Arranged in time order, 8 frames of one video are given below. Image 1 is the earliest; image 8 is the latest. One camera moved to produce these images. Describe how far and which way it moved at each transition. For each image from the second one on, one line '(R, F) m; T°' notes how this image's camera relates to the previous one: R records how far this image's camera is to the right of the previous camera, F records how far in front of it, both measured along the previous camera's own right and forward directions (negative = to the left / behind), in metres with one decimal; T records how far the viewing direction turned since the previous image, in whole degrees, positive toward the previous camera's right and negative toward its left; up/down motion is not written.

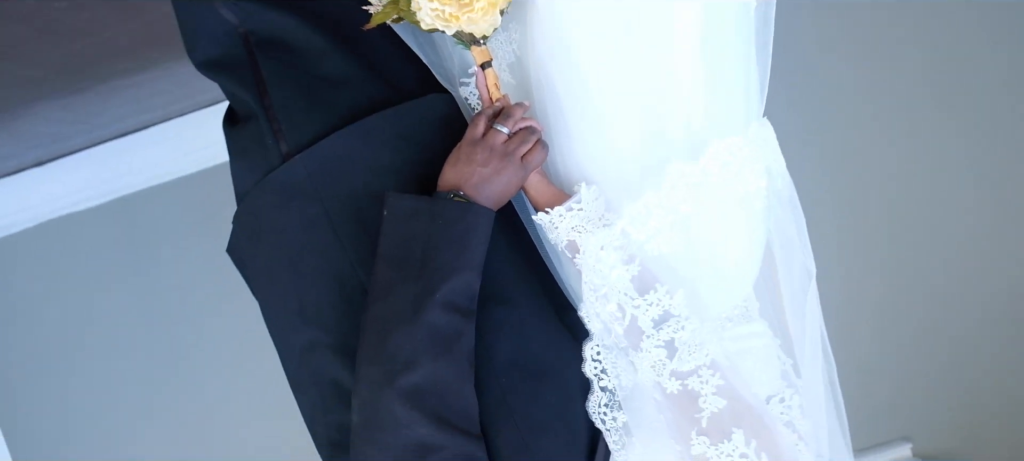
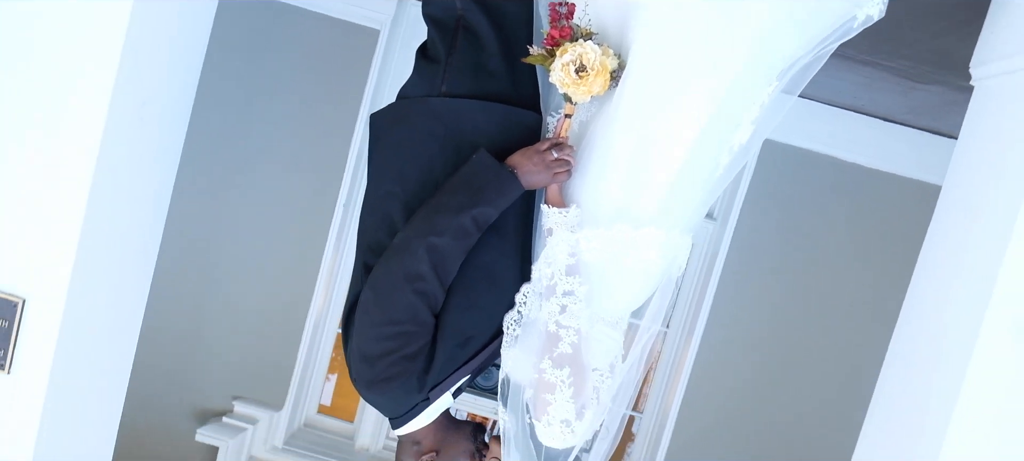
(0.0, -0.5) m; +1°
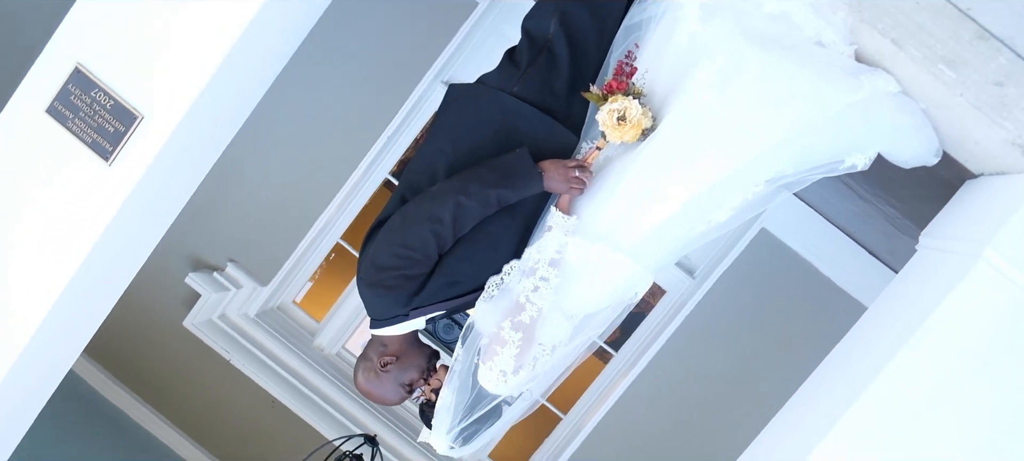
(0.0, -0.3) m; 0°
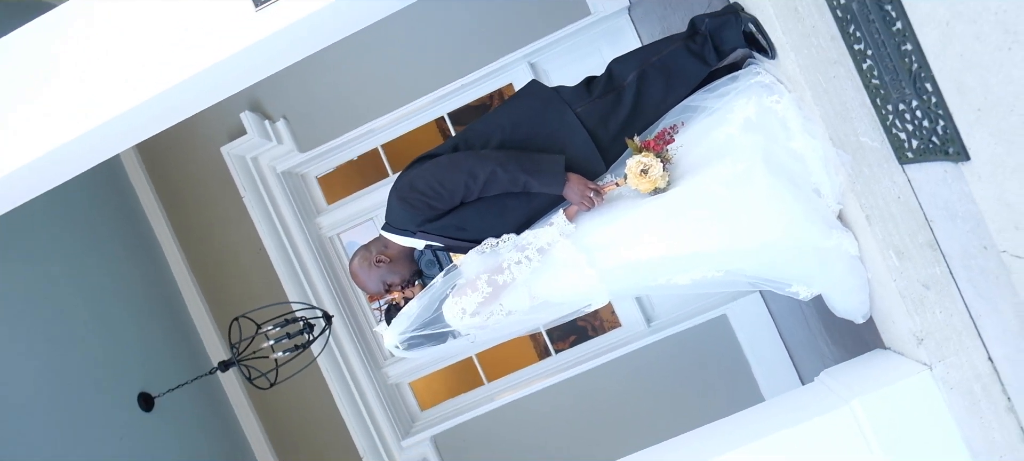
(0.0, -0.3) m; 0°
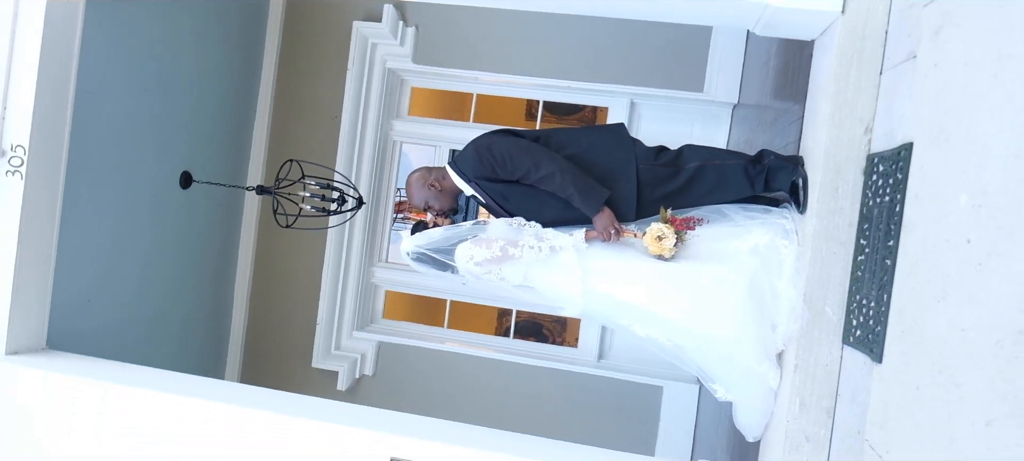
(0.0, -0.4) m; -1°
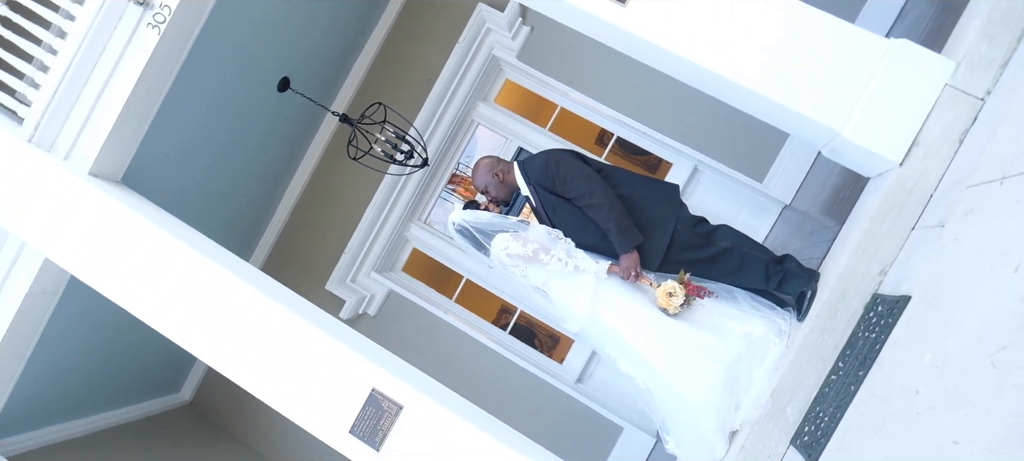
(0.0, -0.2) m; -2°
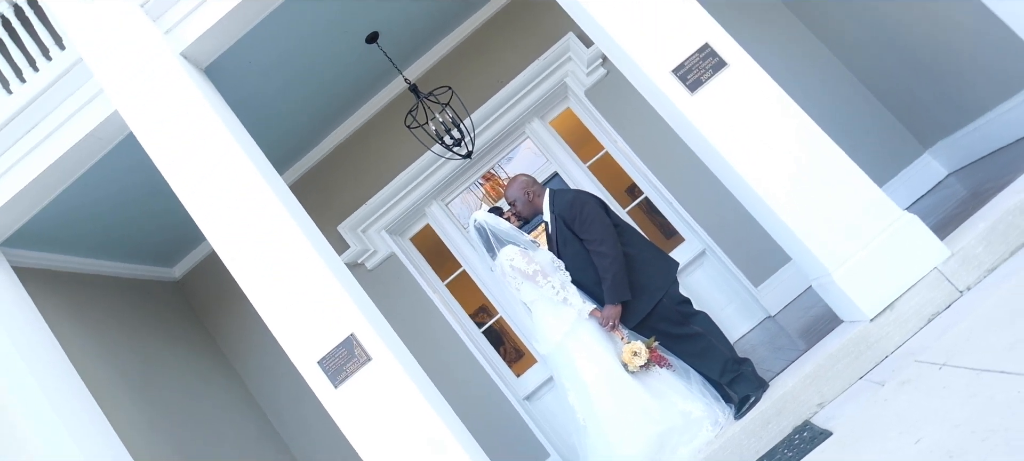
(0.0, -0.2) m; -1°
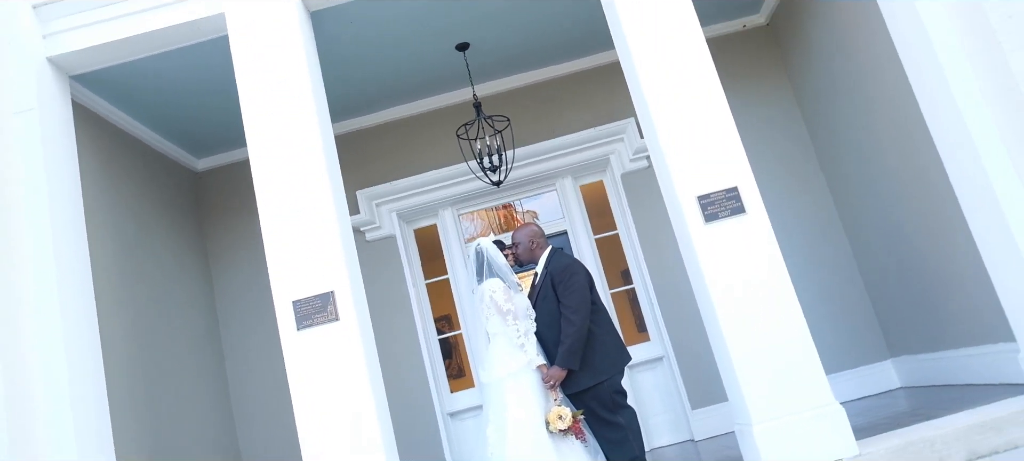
(0.0, -0.3) m; 0°
